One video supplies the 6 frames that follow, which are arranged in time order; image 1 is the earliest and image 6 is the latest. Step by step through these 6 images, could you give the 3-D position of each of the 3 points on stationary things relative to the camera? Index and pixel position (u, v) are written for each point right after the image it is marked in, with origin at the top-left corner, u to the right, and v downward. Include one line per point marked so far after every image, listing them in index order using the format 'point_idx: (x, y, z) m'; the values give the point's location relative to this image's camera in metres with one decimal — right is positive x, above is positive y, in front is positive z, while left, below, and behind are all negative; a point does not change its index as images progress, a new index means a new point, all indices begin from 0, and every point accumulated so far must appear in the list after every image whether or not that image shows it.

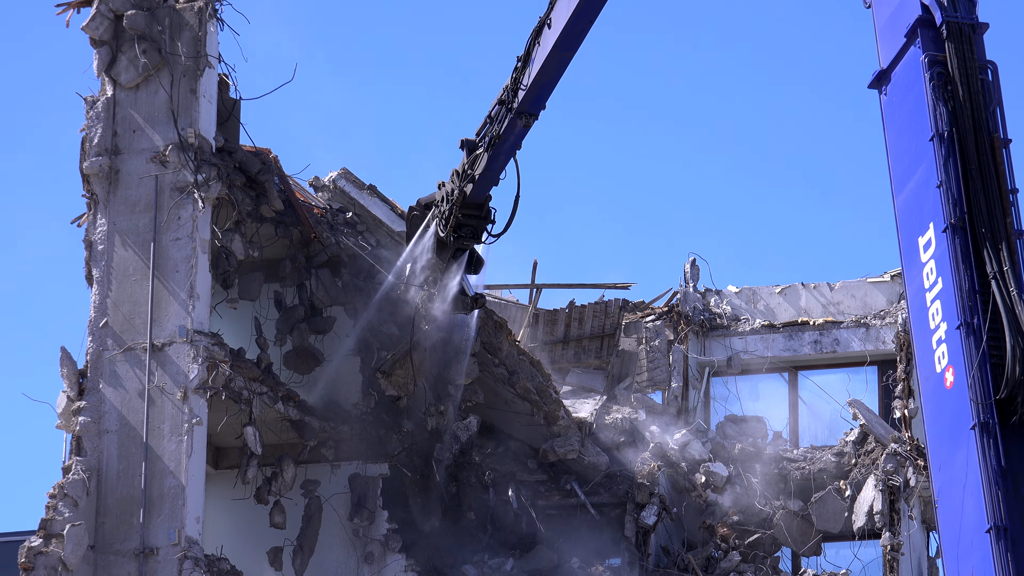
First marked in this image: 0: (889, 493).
0: (+4.9, -2.7, +14.2) m
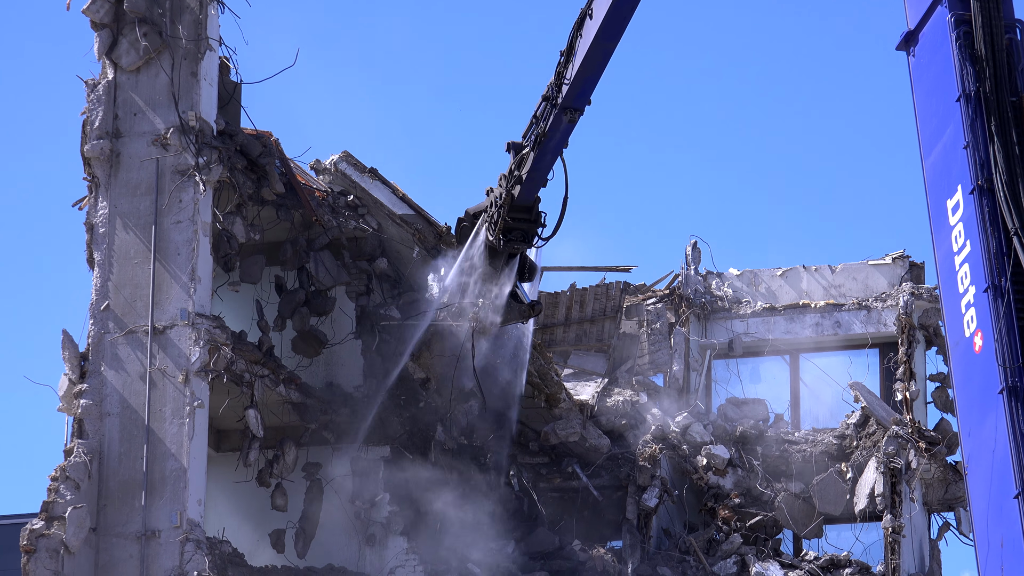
0: (+4.9, -2.4, +14.2) m
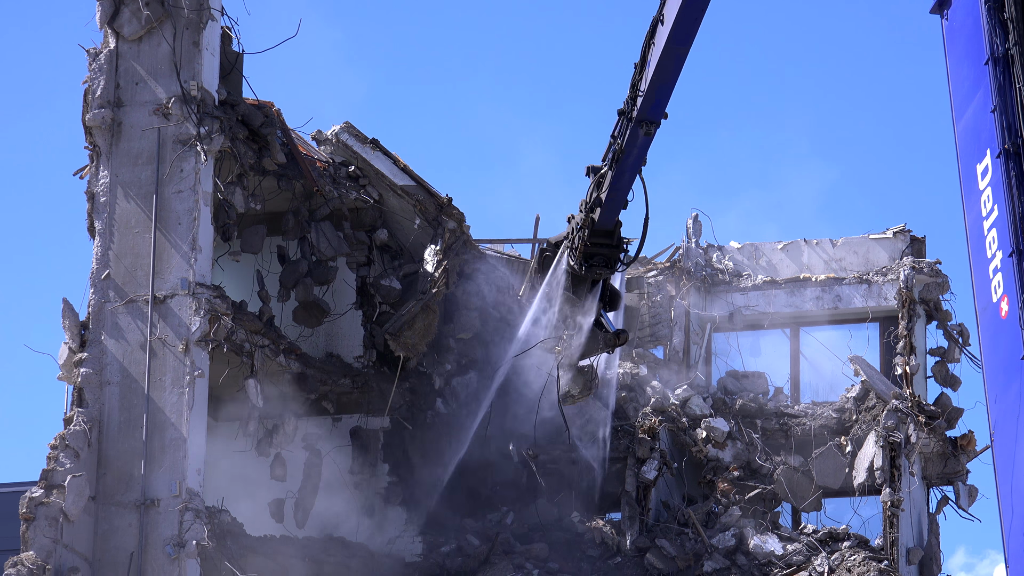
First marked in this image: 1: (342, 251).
0: (+4.9, -2.1, +14.2) m
1: (-2.3, +0.5, +14.9) m
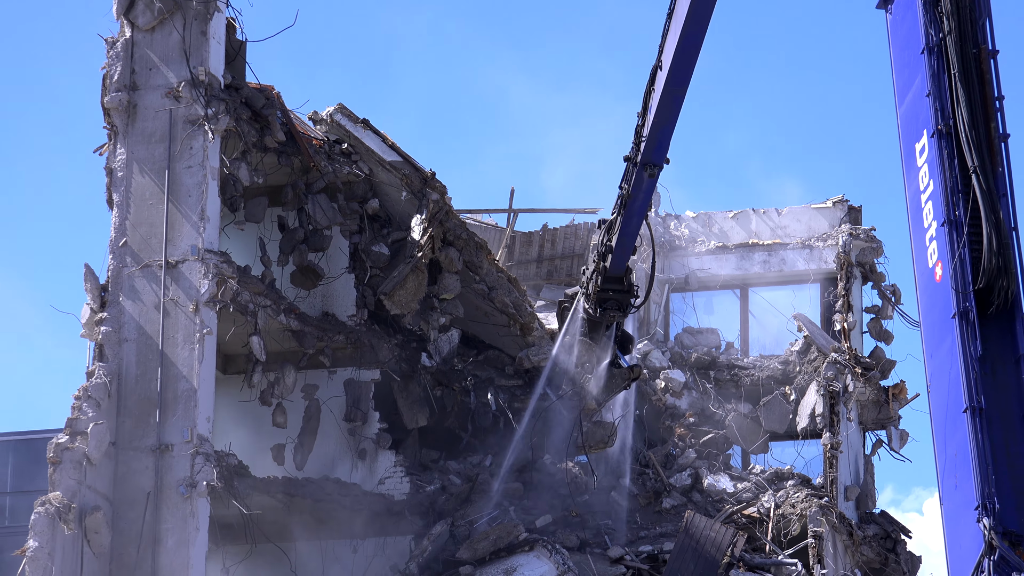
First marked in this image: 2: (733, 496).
0: (+4.6, -1.6, +15.8) m
1: (-2.7, +1.0, +16.5) m
2: (+3.2, -3.0, +15.7) m
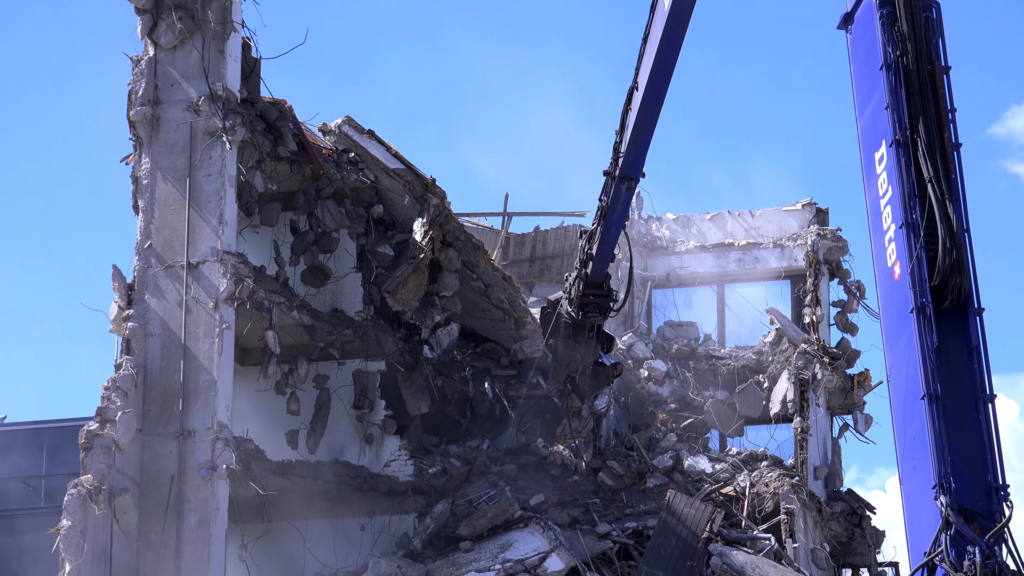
0: (+4.5, -1.5, +17.2) m
1: (-2.7, +1.0, +17.8) m
2: (+3.1, -2.9, +17.1) m
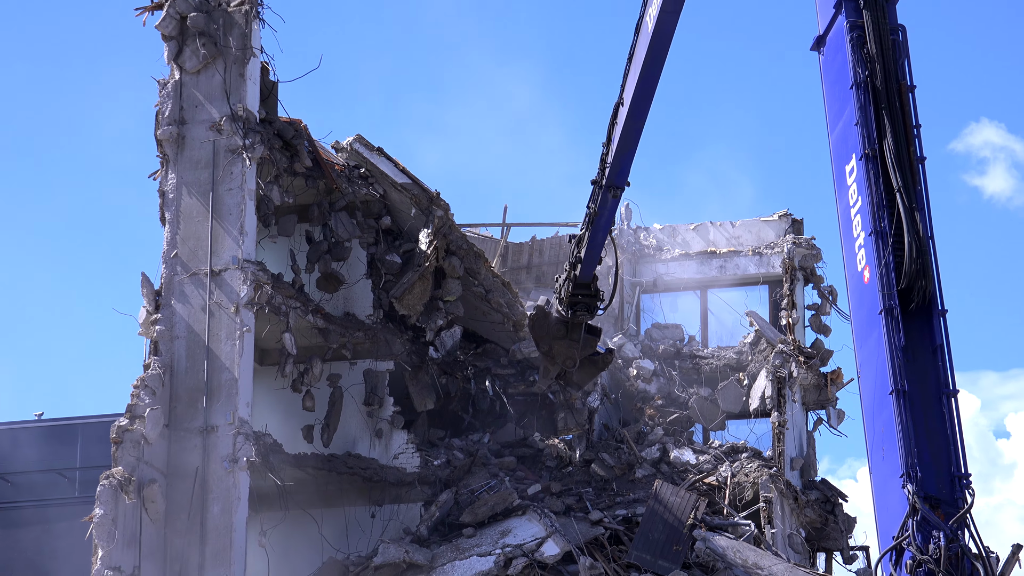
0: (+4.5, -1.6, +18.6) m
1: (-2.8, +0.9, +19.2) m
2: (+3.1, -3.0, +18.5) m
